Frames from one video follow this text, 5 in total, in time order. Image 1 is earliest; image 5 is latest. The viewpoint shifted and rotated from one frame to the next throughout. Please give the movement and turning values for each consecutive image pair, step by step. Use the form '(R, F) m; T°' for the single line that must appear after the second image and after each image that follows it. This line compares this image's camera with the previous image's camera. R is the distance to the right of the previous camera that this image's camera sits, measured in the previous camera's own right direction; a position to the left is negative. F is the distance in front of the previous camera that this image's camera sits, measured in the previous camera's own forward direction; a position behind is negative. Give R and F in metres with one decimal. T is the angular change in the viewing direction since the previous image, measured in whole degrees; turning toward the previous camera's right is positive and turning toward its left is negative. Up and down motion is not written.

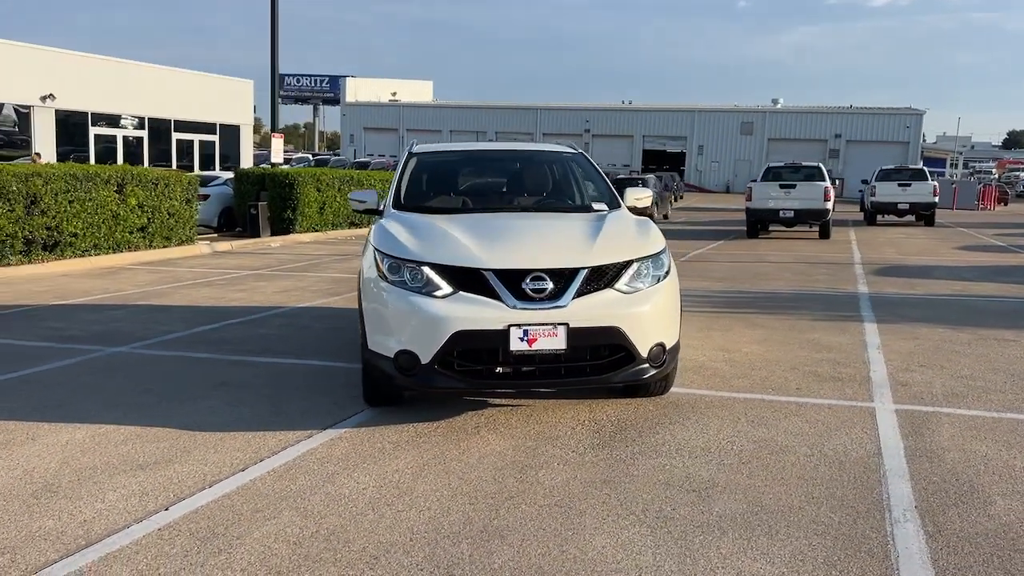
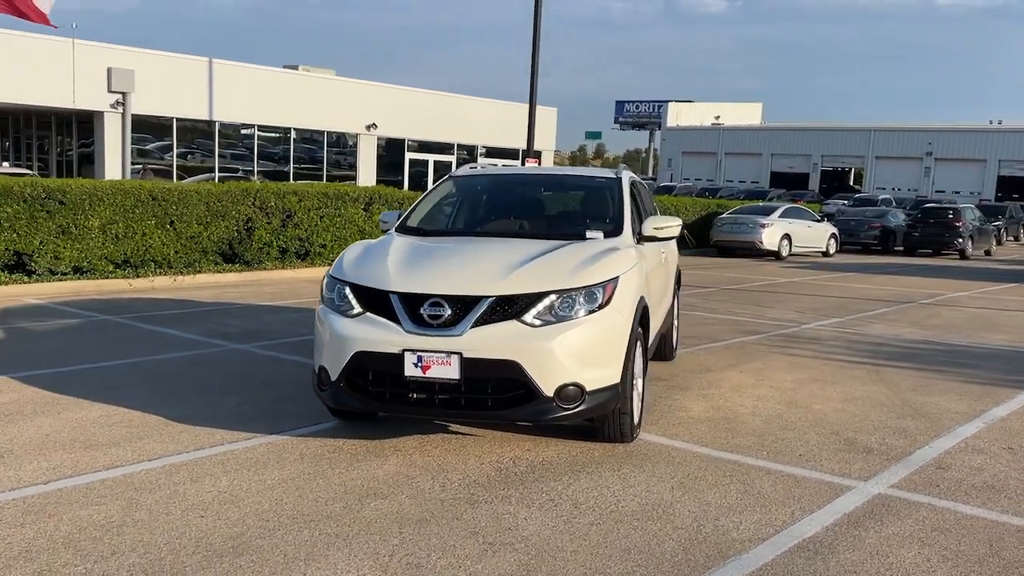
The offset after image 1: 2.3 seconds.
(+2.3, +0.6) m; -22°
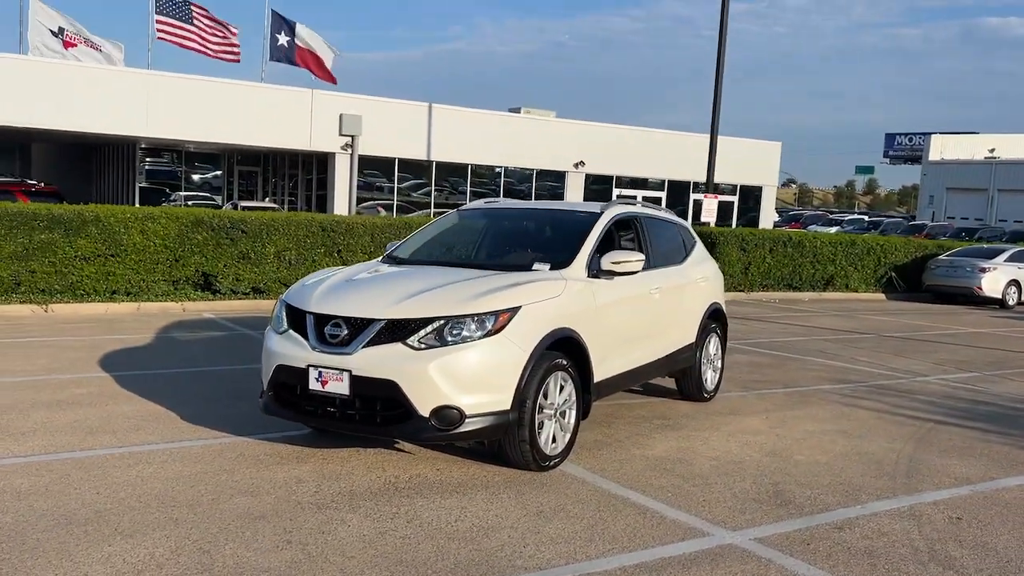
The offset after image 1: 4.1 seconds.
(+2.0, +0.1) m; -16°
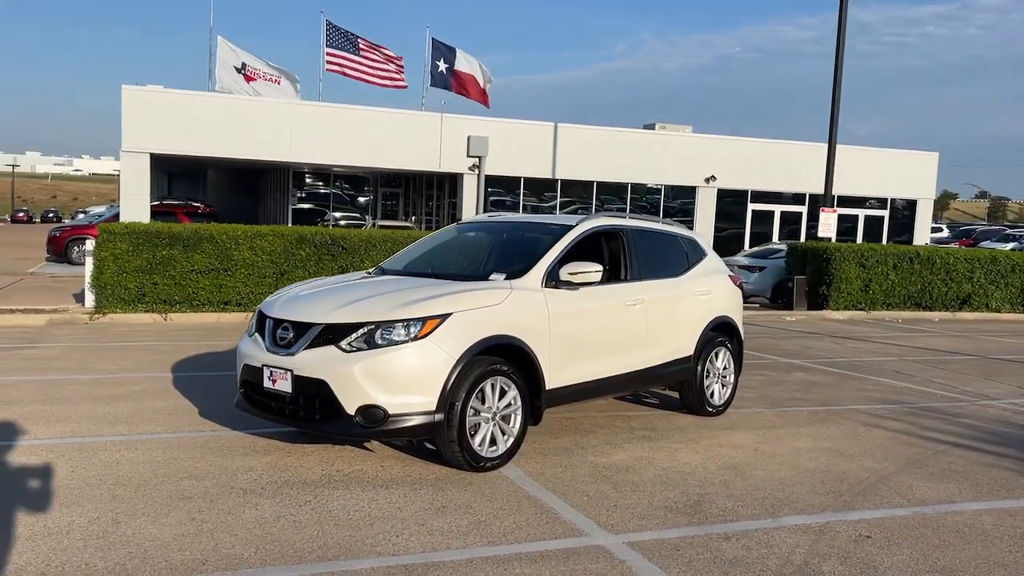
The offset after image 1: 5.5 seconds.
(+1.4, -0.1) m; -11°
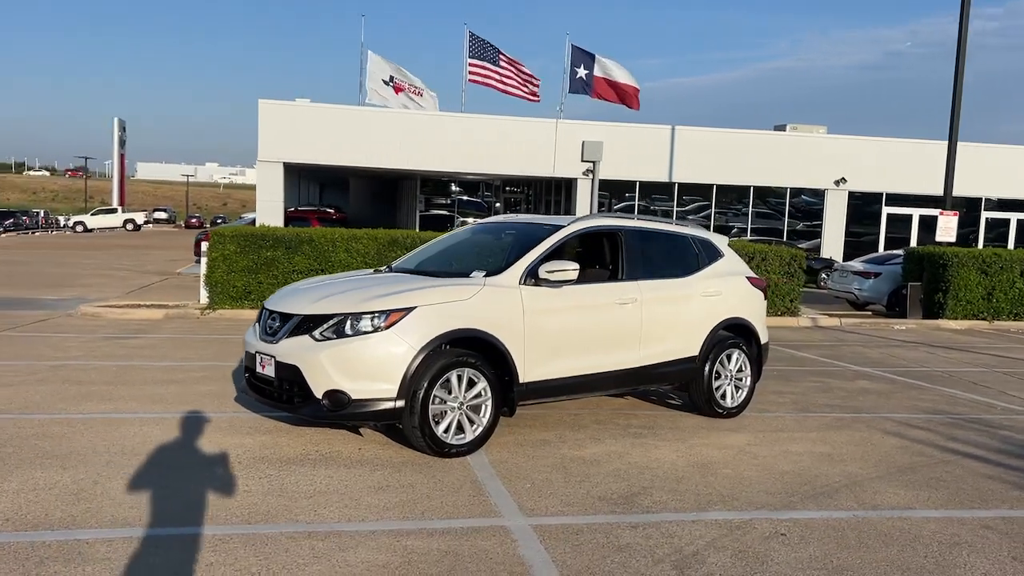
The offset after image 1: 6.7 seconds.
(+1.2, -0.2) m; -10°
